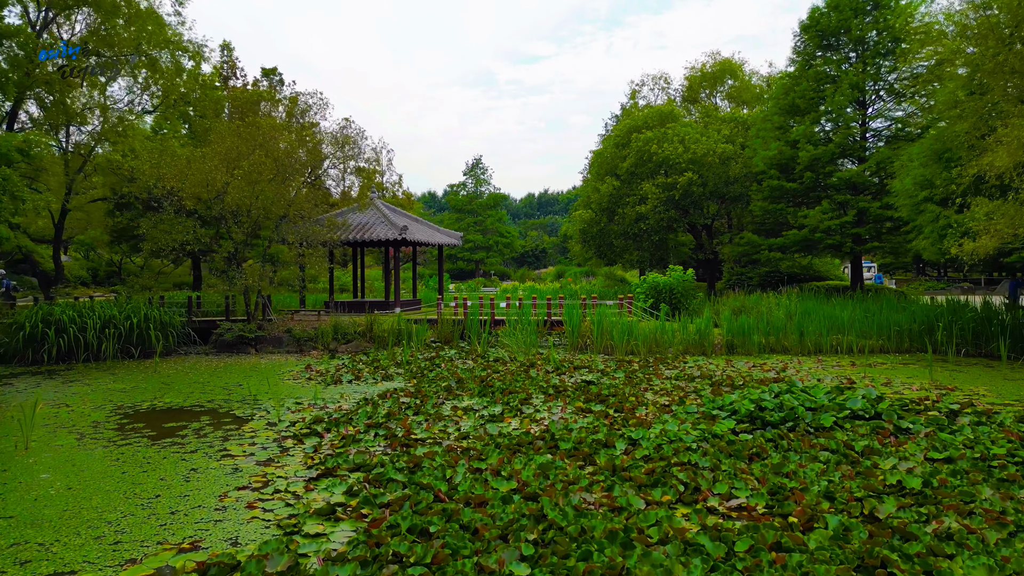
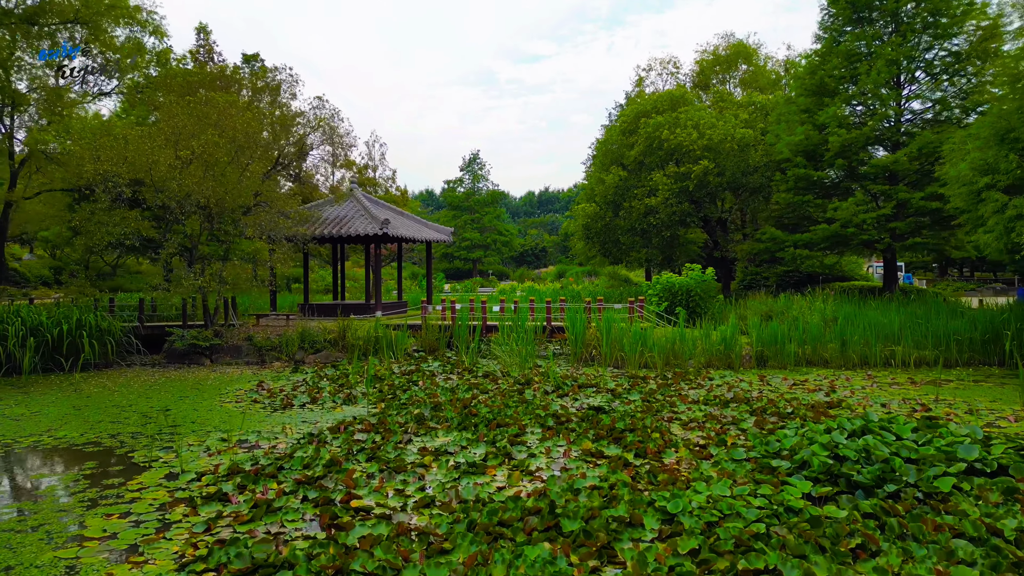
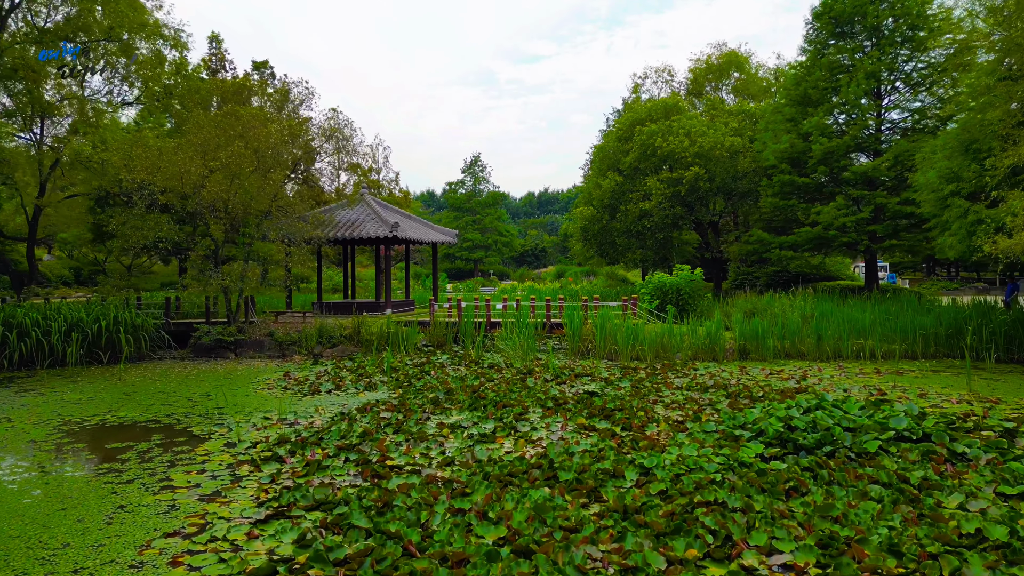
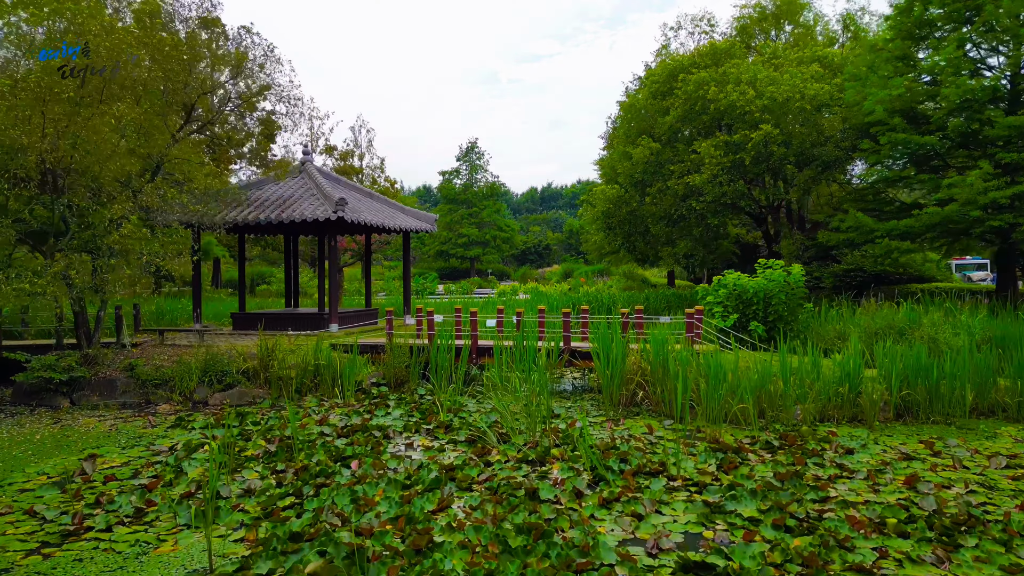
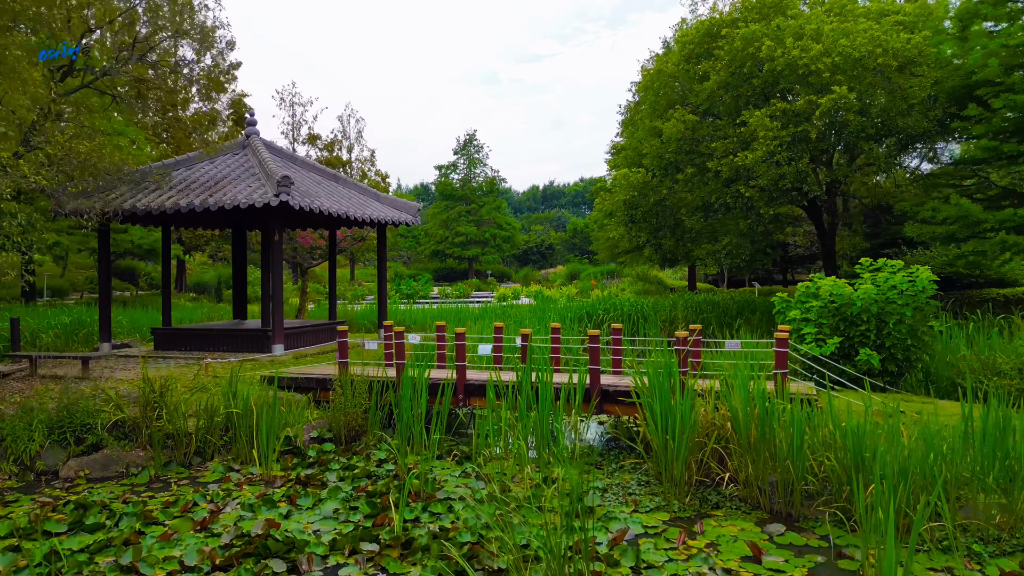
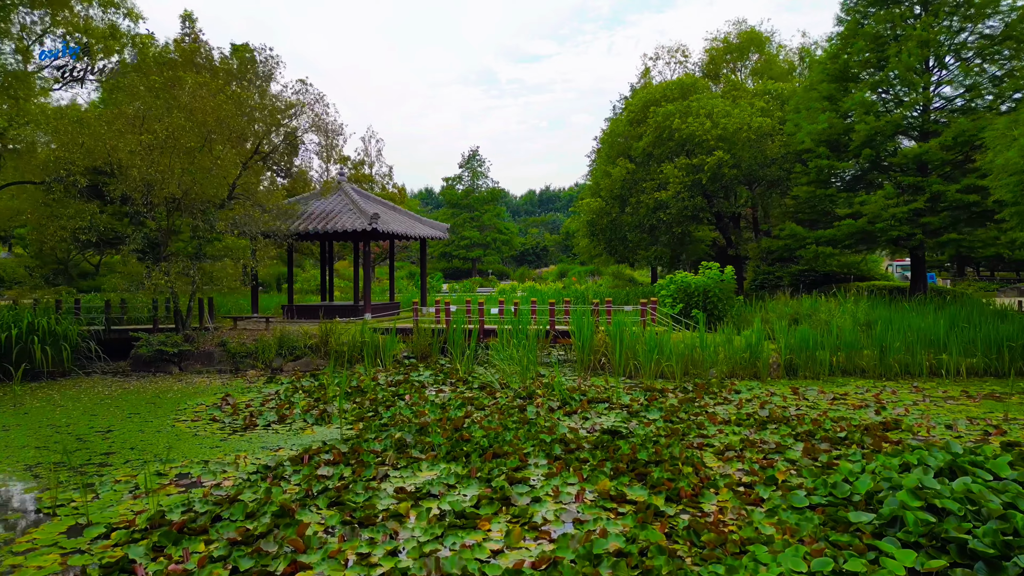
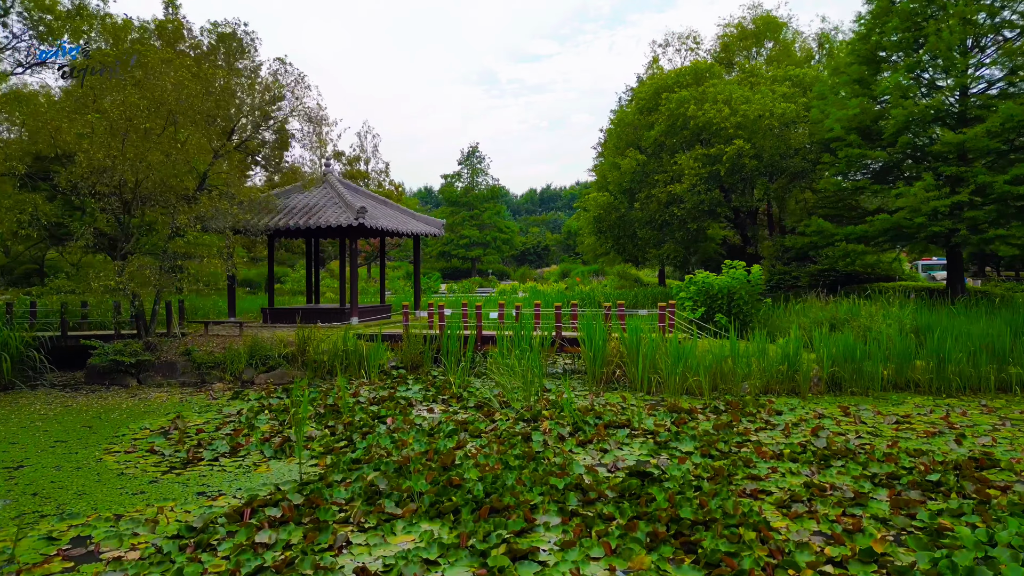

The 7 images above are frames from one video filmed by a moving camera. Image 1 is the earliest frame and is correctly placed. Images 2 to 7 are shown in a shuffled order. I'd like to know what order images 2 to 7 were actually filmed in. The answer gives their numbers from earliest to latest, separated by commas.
3, 2, 6, 7, 4, 5
